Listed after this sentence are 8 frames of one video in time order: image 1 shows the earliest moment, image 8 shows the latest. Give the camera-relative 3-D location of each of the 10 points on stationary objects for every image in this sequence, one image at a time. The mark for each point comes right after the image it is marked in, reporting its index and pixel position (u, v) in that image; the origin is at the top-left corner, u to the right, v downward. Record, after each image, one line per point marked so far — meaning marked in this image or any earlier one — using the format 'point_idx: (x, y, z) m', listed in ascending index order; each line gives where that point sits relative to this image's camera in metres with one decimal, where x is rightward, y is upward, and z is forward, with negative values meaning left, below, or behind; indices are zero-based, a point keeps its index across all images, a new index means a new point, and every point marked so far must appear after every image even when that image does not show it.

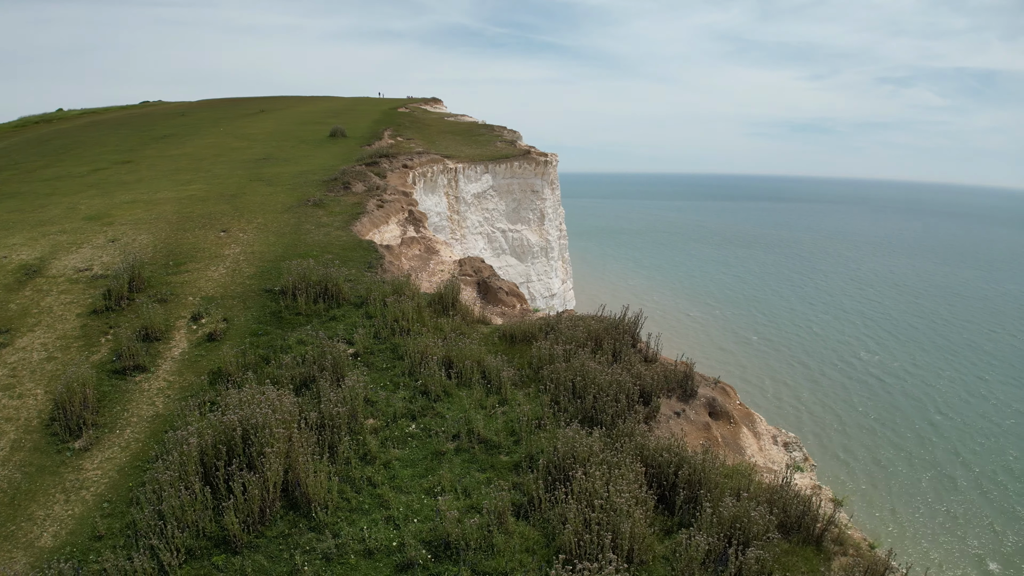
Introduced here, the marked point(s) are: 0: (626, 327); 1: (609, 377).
0: (+1.5, -0.5, +7.5) m
1: (+1.0, -1.0, +6.2) m
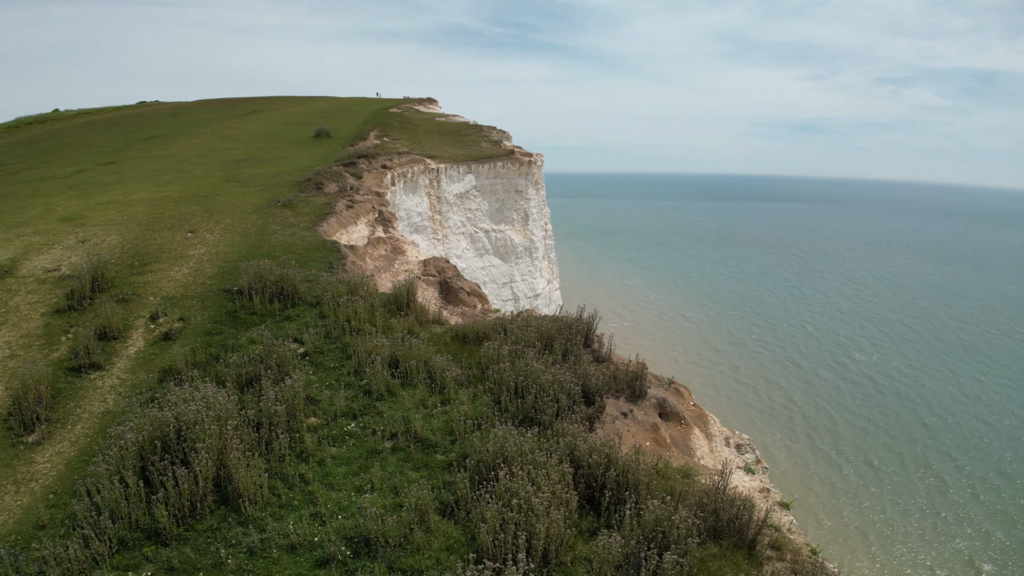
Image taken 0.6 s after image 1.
0: (+0.9, -0.5, +7.5) m
1: (+0.4, -1.0, +6.2) m
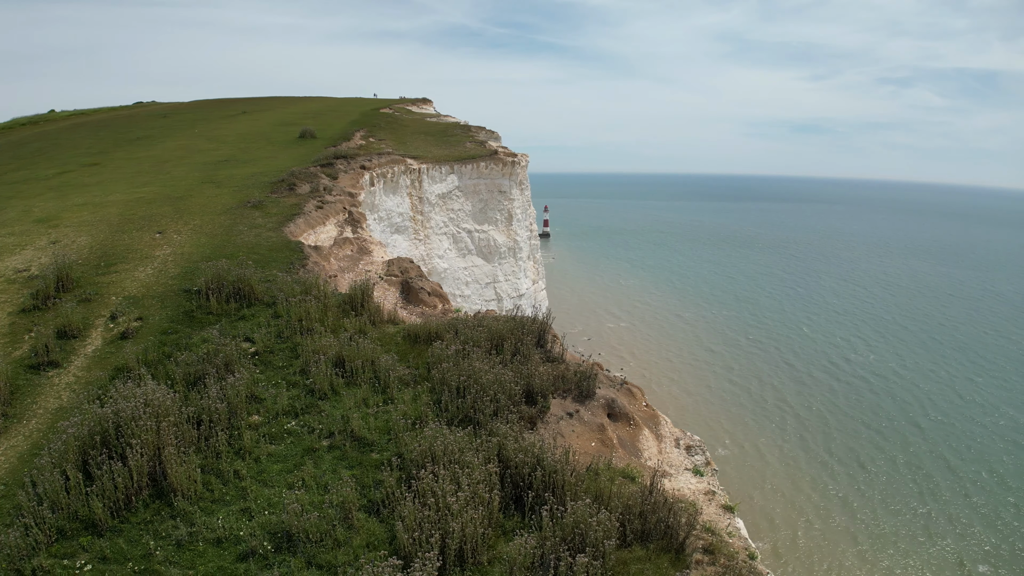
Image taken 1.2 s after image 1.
0: (+0.3, -0.5, +7.5) m
1: (-0.2, -1.0, +6.2) m
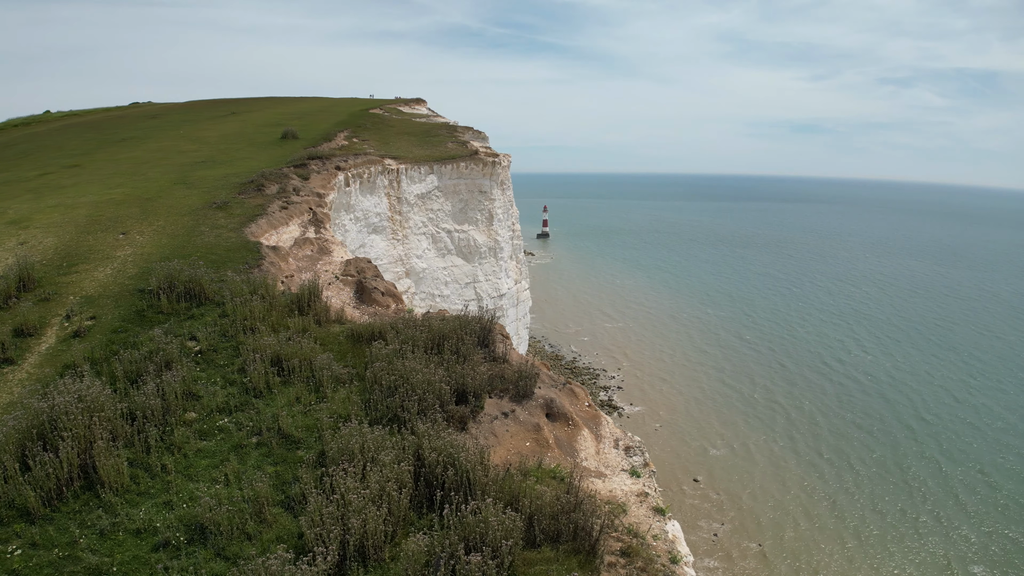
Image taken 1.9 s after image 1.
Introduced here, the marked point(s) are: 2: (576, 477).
0: (-0.5, -0.5, +7.5) m
1: (-1.0, -1.0, +6.3) m
2: (+0.7, -2.1, +6.1) m
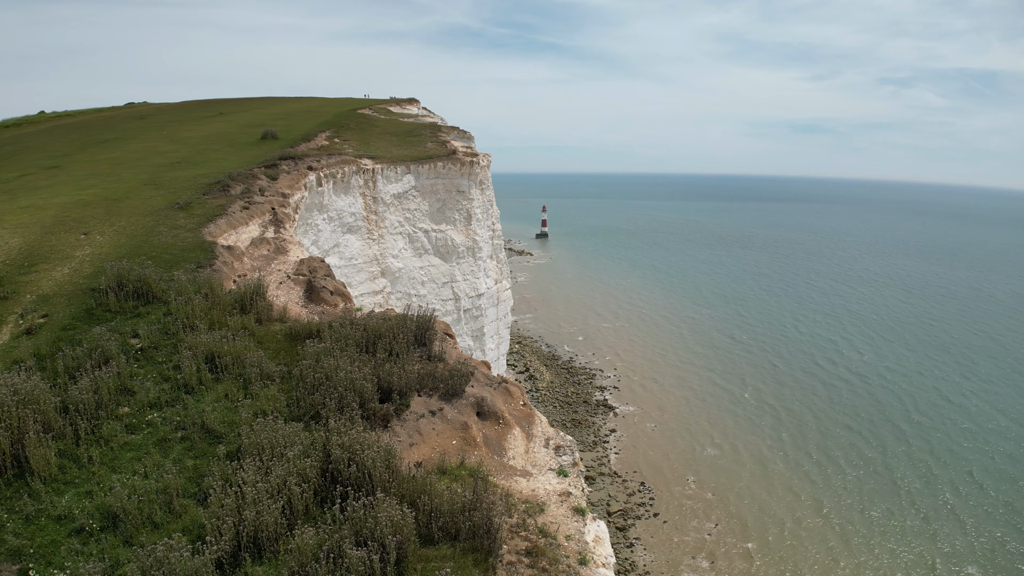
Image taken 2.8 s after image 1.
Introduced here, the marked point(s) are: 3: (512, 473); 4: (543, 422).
0: (-1.3, -0.5, +7.6) m
1: (-1.9, -1.0, +6.3) m
2: (-0.2, -2.1, +6.1) m
3: (0.0, -2.1, +6.2) m
4: (+0.4, -1.8, +7.4) m
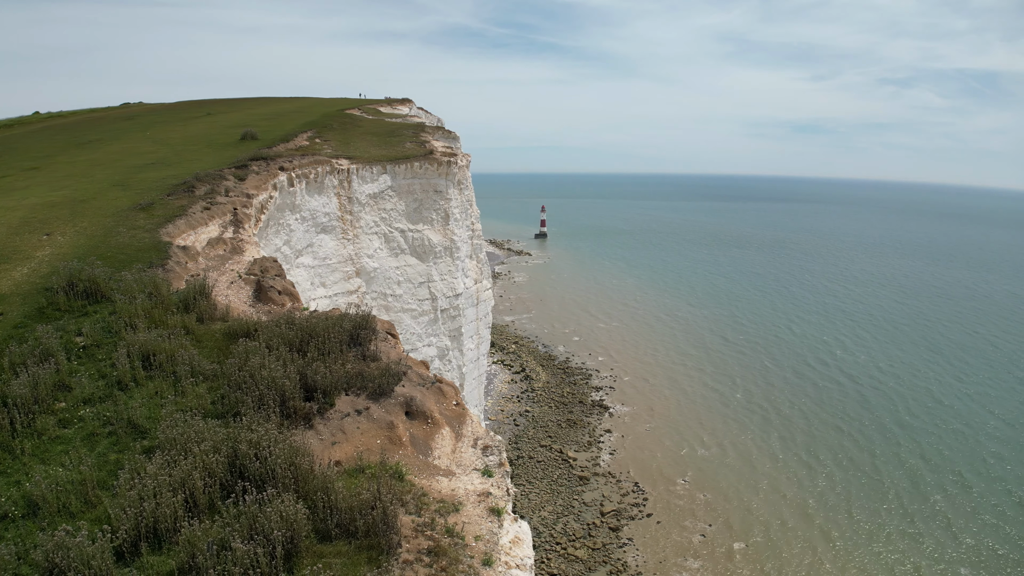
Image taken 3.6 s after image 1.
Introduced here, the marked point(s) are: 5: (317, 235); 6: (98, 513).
0: (-2.2, -0.5, +7.7) m
1: (-2.8, -1.0, +6.4) m
2: (-1.1, -2.1, +6.2) m
3: (-0.9, -2.1, +6.3) m
4: (-0.5, -1.8, +7.5) m
5: (-5.5, +1.5, +15.6) m
6: (-3.8, -2.1, +5.0) m
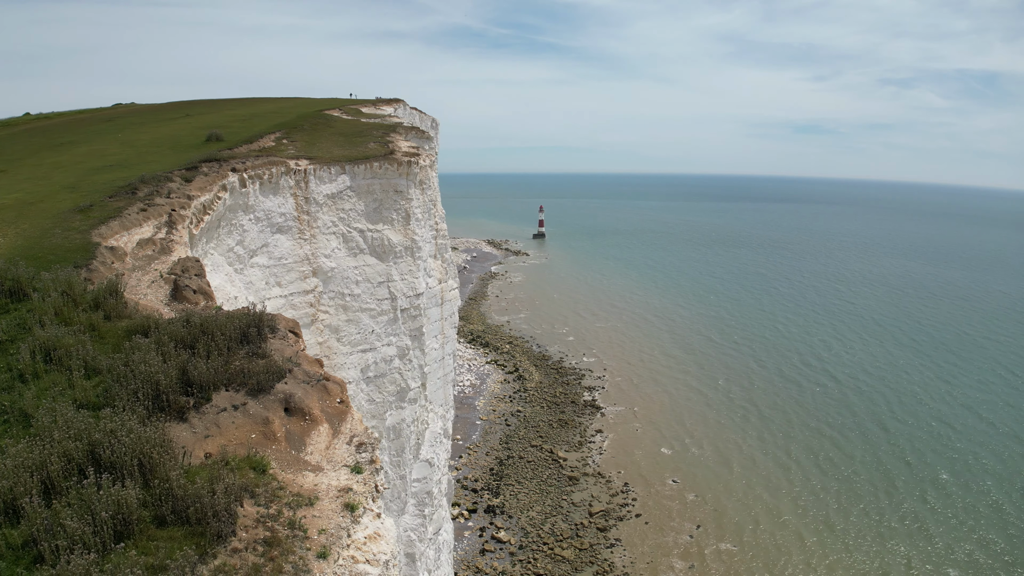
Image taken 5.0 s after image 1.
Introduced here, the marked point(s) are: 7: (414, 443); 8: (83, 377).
0: (-3.8, -0.5, +7.9) m
1: (-4.4, -1.0, +6.6) m
2: (-2.7, -2.1, +6.4) m
3: (-2.5, -2.1, +6.5) m
4: (-2.1, -1.8, +7.7) m
5: (-6.9, +1.5, +15.9) m
6: (-5.5, -2.1, +5.3) m
7: (-3.1, -5.0, +17.7) m
8: (-5.4, -1.2, +6.9) m
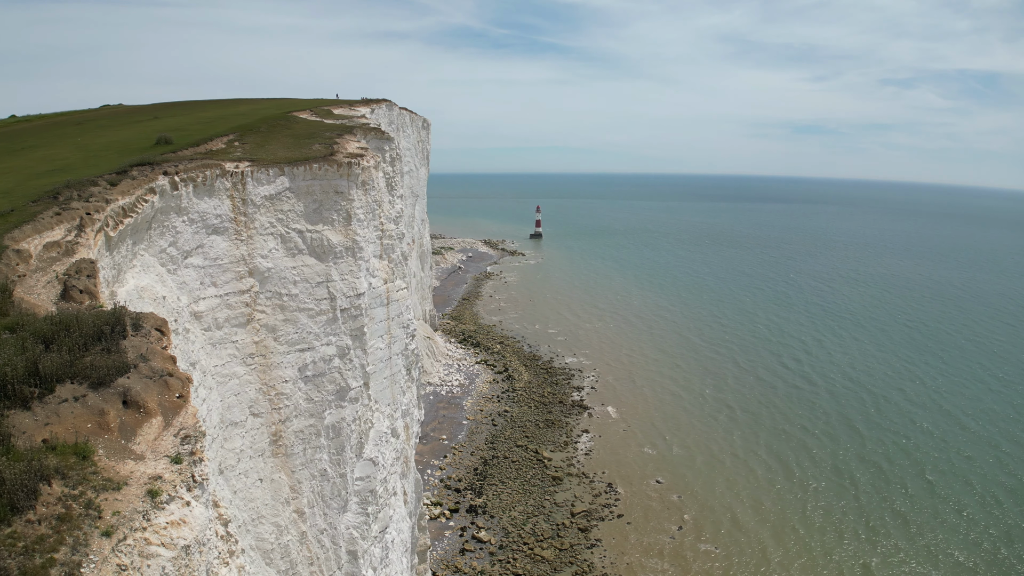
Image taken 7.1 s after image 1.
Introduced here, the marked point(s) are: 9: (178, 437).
0: (-6.2, -0.6, +8.4) m
1: (-6.8, -1.0, +7.2) m
2: (-5.1, -2.1, +6.9) m
3: (-4.9, -2.1, +7.0) m
4: (-4.5, -1.9, +8.1) m
5: (-9.1, +1.5, +16.5) m
6: (-7.9, -2.1, +5.8) m
7: (-5.2, -5.0, +18.2) m
8: (-7.9, -1.2, +7.5) m
9: (-4.4, -2.1, +7.7) m
